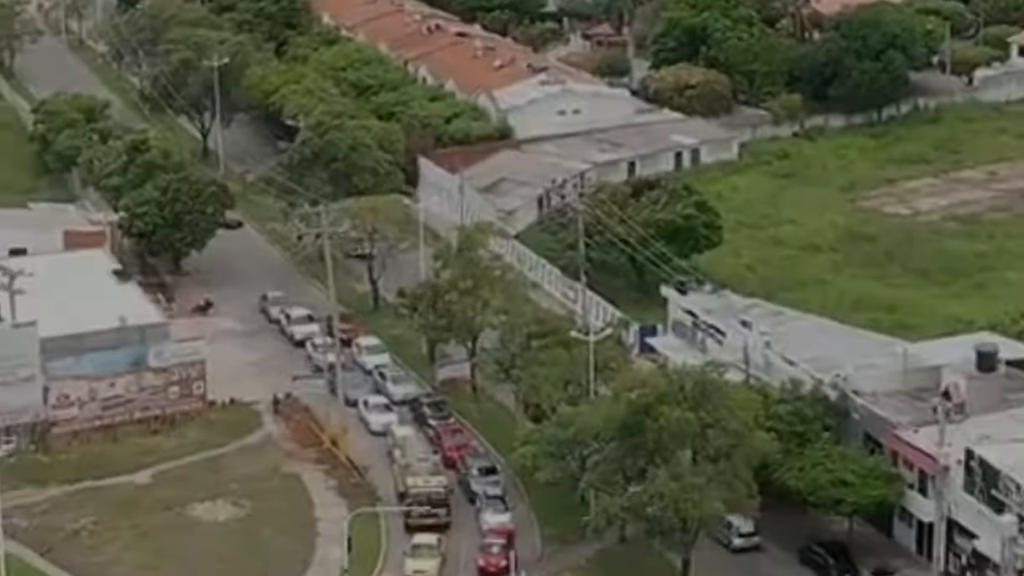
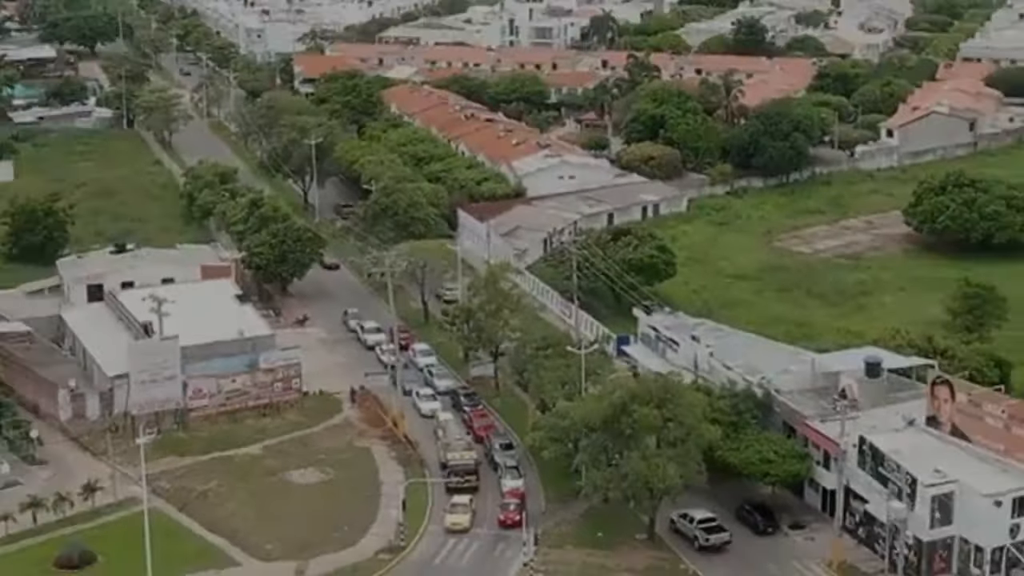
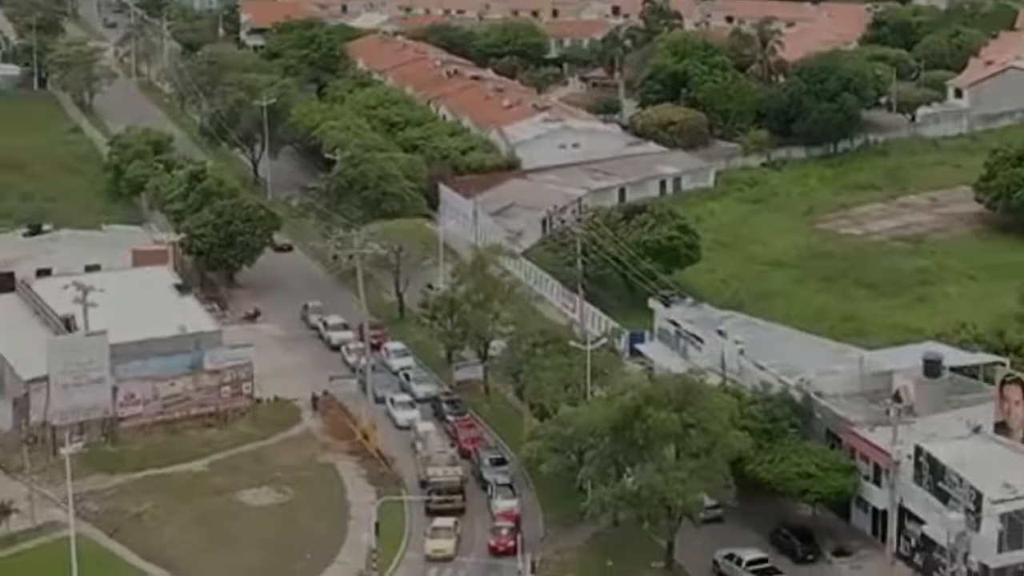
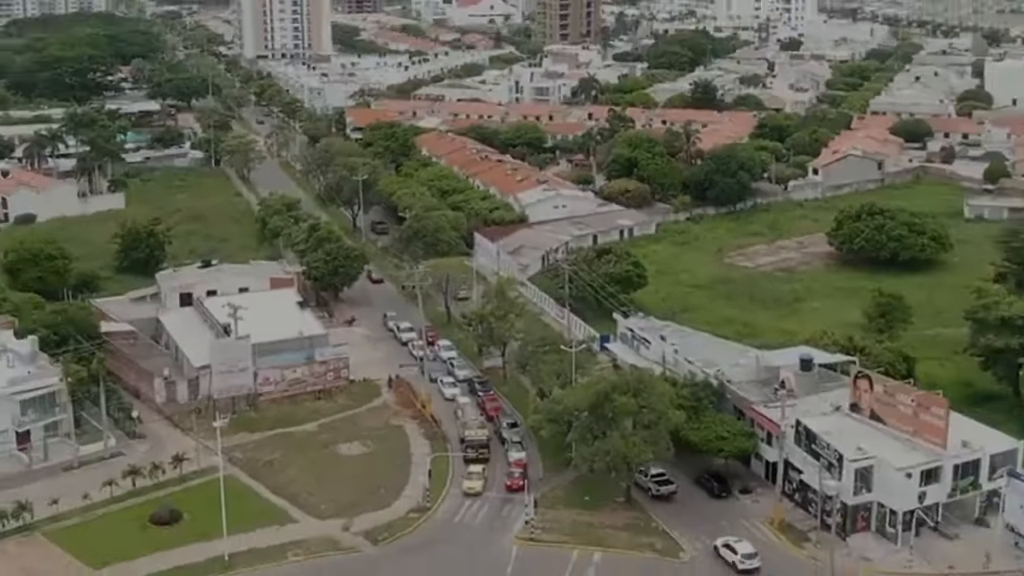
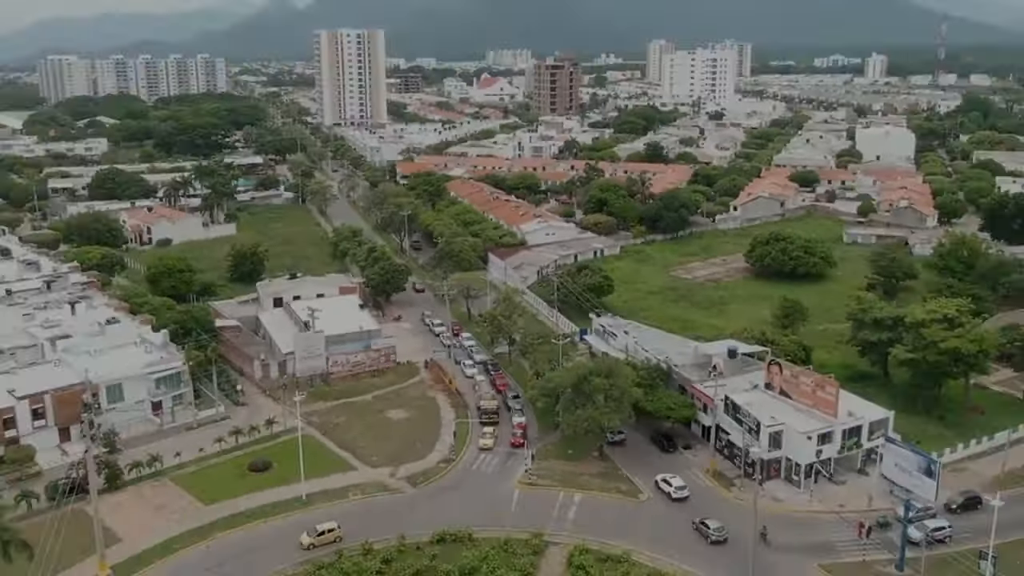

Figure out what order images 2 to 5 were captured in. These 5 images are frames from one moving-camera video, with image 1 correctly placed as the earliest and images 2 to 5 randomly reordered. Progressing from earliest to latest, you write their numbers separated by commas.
3, 2, 4, 5
